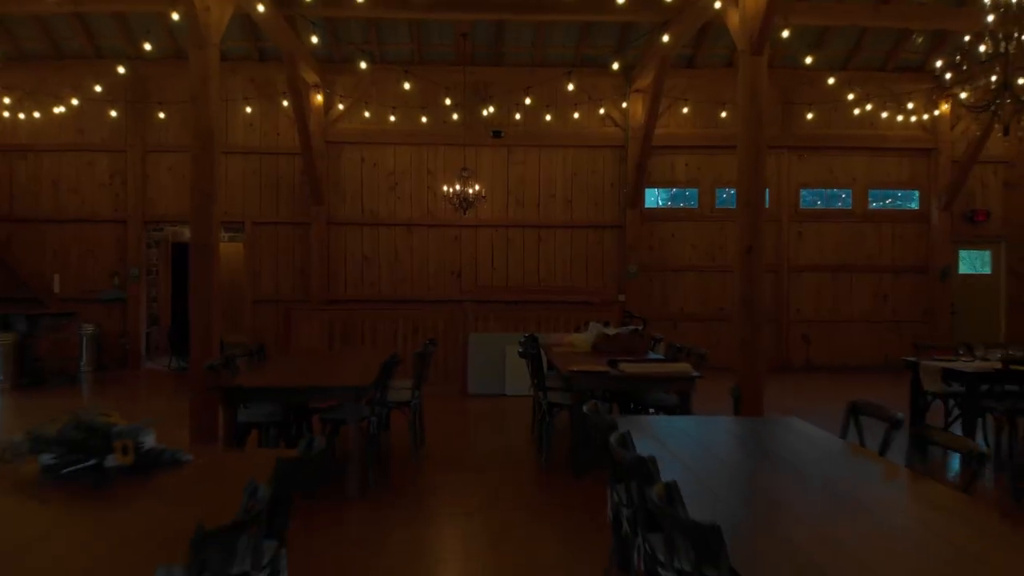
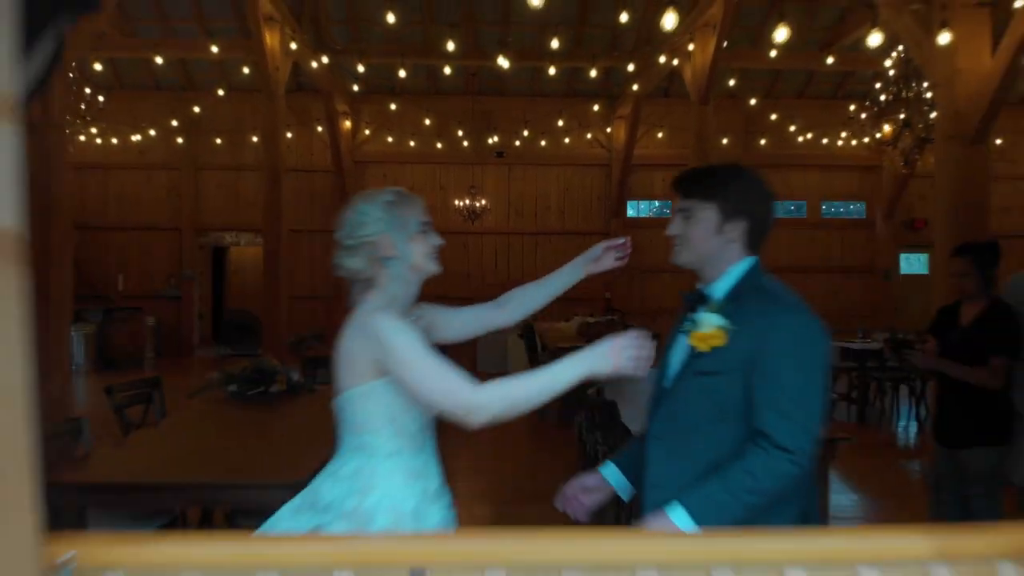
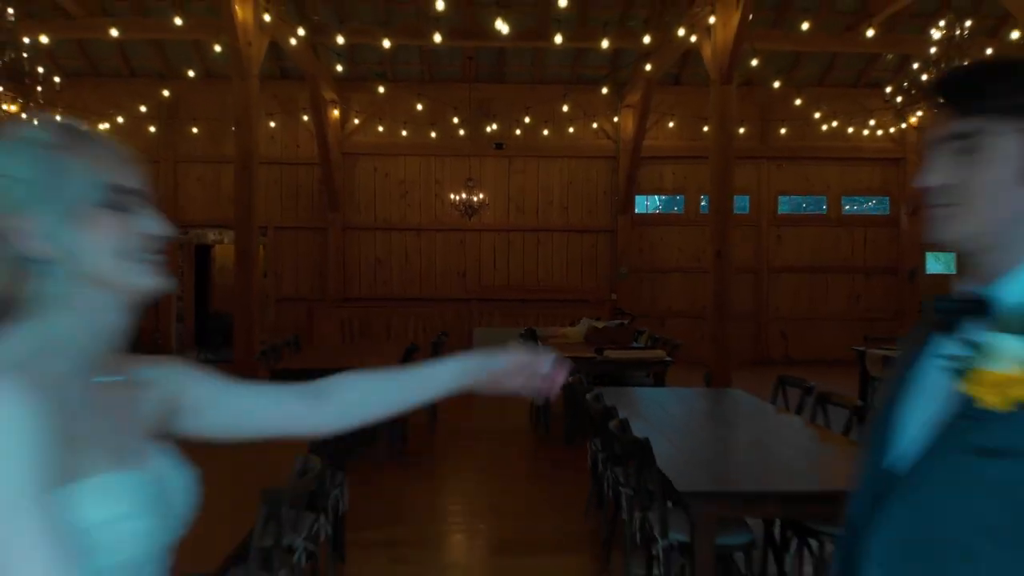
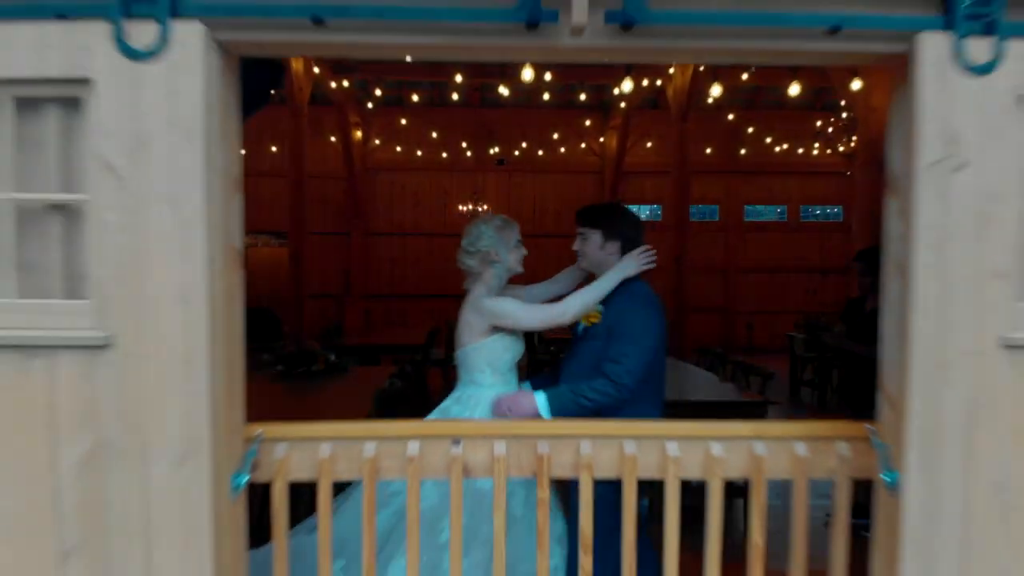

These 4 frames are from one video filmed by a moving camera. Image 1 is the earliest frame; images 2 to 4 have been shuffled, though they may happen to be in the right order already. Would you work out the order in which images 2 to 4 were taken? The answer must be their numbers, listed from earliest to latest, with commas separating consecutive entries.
3, 2, 4
